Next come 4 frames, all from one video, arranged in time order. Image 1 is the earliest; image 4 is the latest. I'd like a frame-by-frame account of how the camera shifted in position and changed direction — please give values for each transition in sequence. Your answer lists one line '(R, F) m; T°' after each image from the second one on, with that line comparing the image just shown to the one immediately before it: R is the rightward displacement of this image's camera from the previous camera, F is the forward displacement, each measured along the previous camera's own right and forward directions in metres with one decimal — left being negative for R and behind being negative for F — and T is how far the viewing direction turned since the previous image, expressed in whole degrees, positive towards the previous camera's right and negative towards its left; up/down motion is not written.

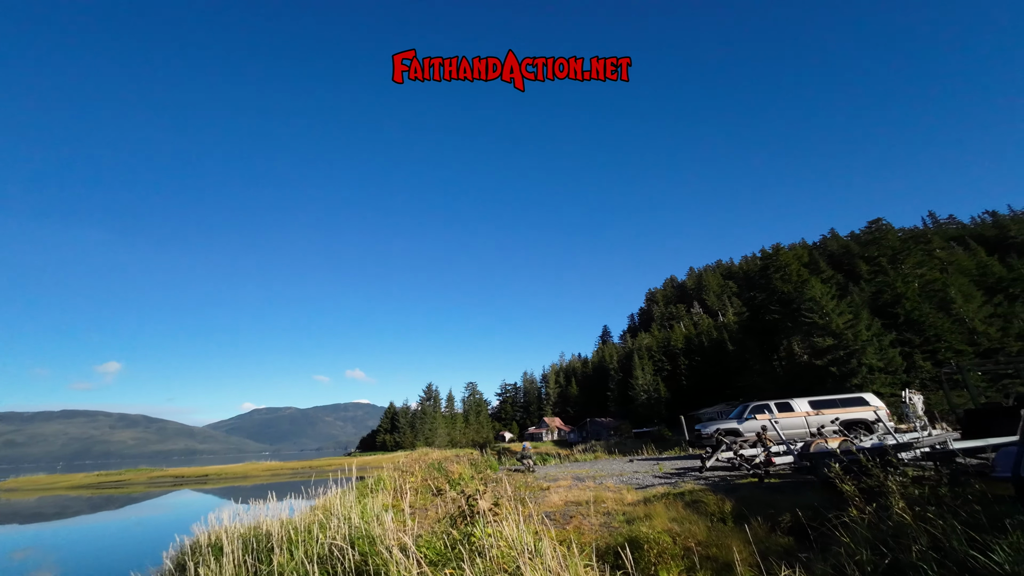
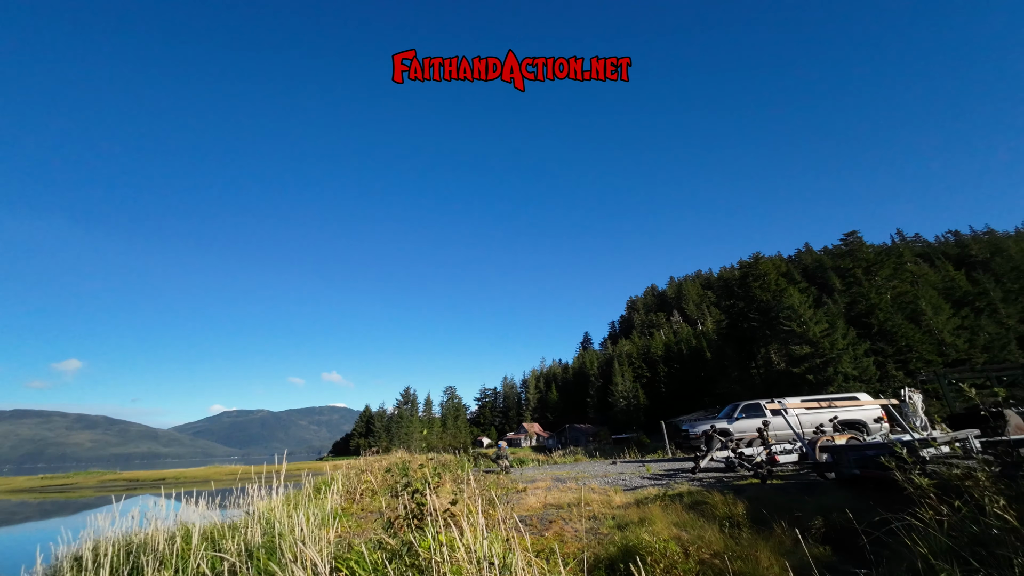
(+0.1, +0.7) m; +2°
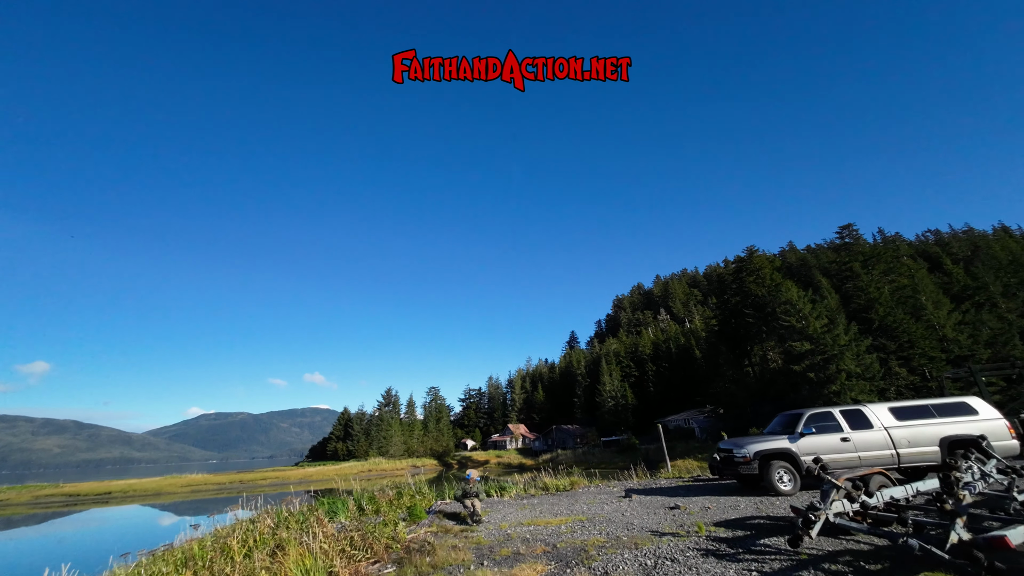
(+0.1, +2.5) m; +2°
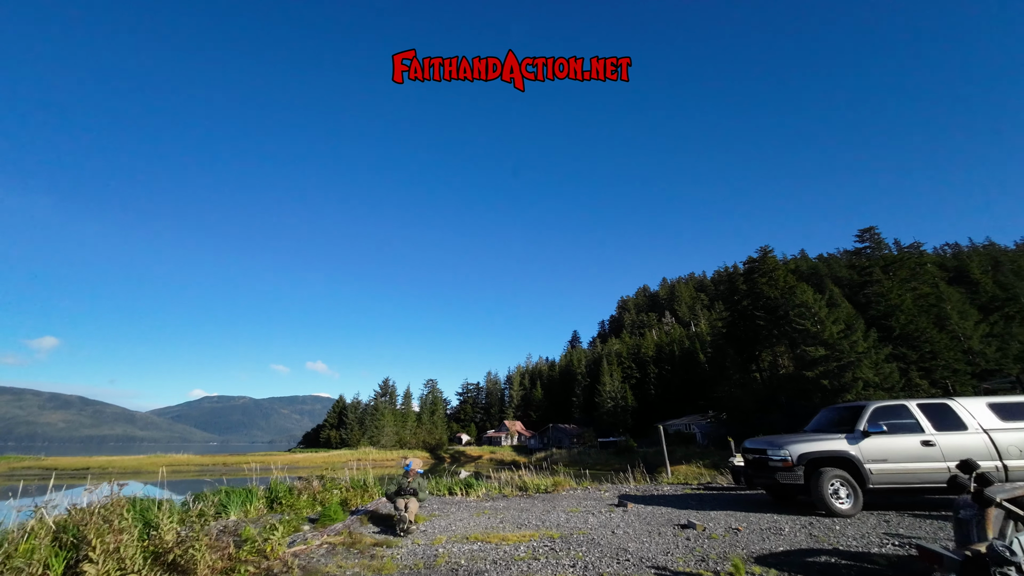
(+0.4, +1.5) m; -1°
